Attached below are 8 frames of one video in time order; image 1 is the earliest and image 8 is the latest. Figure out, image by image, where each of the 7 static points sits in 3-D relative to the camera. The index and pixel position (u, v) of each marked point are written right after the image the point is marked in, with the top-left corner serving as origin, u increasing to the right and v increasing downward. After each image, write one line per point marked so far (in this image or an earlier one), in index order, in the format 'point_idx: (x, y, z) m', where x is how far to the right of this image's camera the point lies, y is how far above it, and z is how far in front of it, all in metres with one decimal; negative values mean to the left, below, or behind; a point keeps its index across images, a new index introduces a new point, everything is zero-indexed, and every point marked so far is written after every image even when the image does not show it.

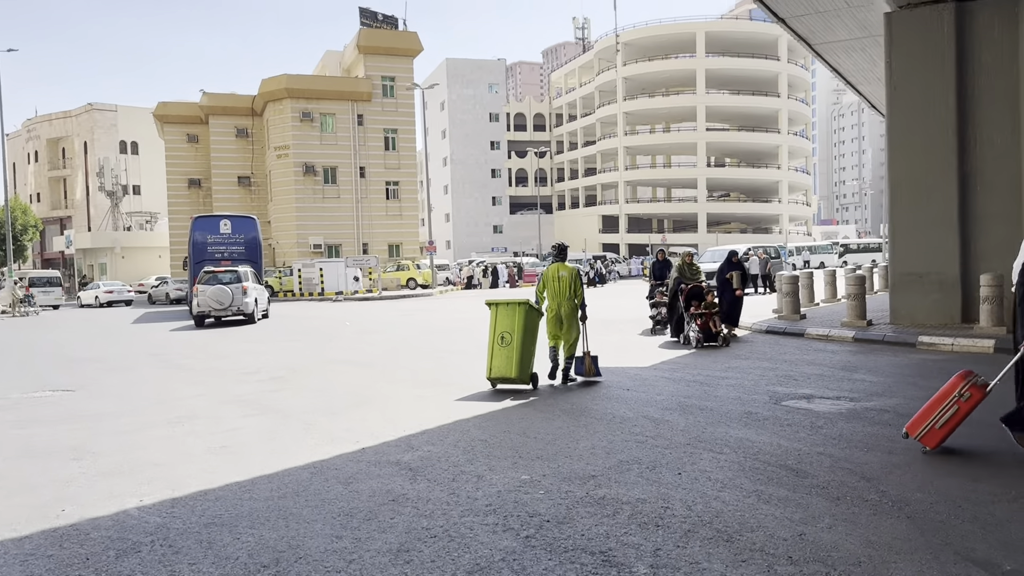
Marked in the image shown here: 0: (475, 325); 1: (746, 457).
0: (-0.9, -0.8, +18.7) m
1: (+1.6, -1.2, +5.7) m
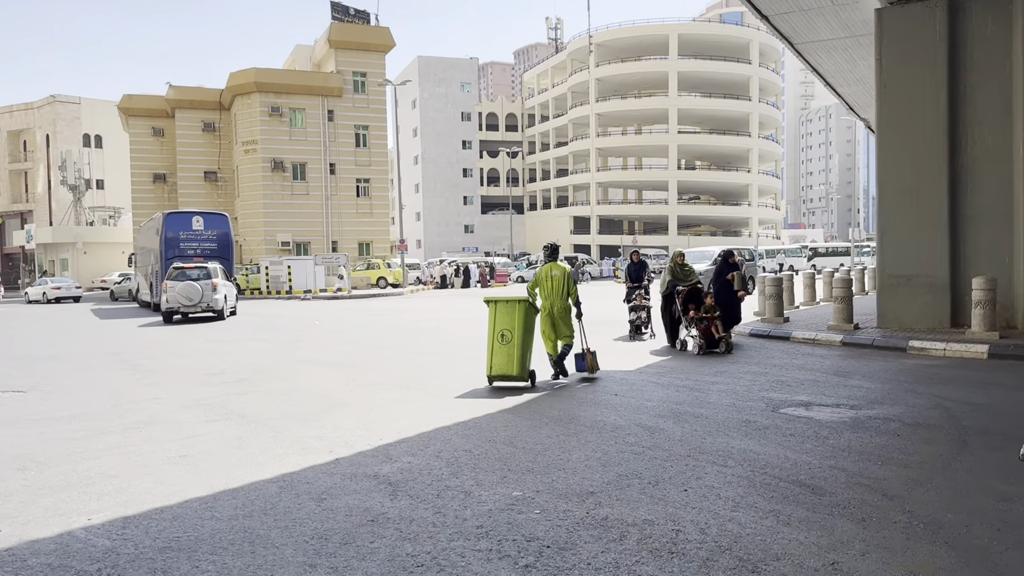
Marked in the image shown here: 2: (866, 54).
0: (-1.4, -0.8, +18.2) m
1: (+1.6, -1.2, +5.3) m
2: (+8.0, +5.3, +18.5) m
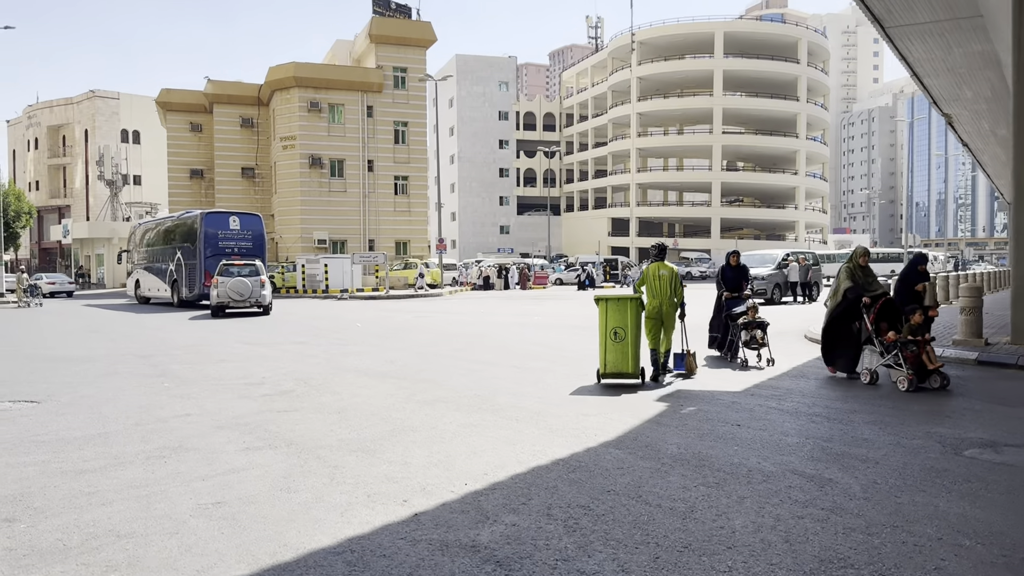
0: (-0.2, -0.9, +16.8) m
1: (+2.3, -1.2, +3.8) m
2: (+9.3, +5.1, +16.8) m
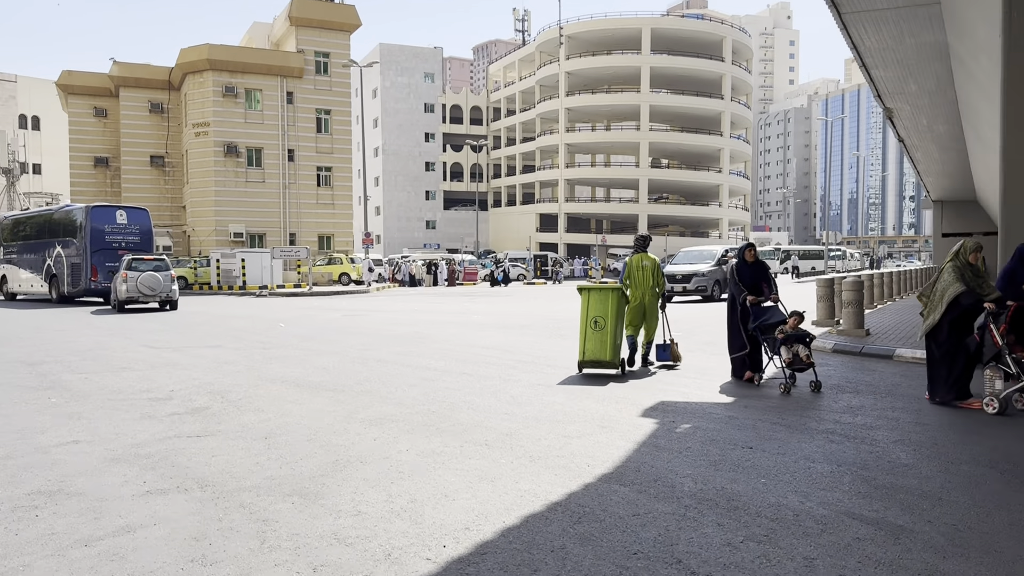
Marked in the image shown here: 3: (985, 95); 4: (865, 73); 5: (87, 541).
0: (-1.3, -0.8, +15.5) m
1: (+2.4, -1.2, +2.8) m
2: (+8.1, +5.1, +16.3) m
3: (+10.3, +4.2, +17.9) m
4: (+8.5, +5.2, +19.8) m
5: (-2.1, -1.3, +4.1) m
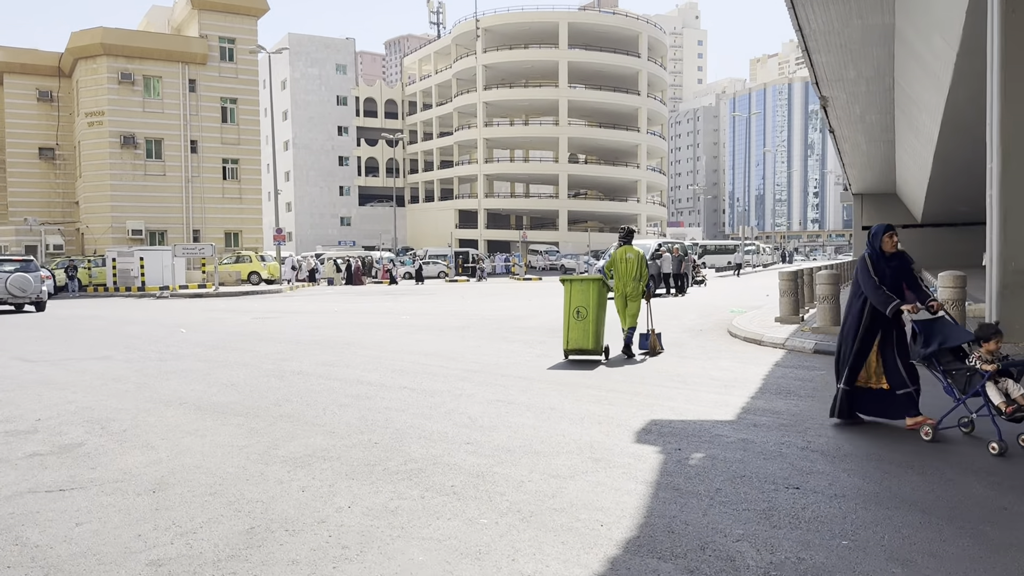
0: (-2.4, -0.8, +13.8) m
1: (+2.6, -1.2, +1.6) m
2: (+6.8, +5.3, +15.6) m
3: (+8.9, +4.4, +17.4) m
4: (+6.8, +5.3, +19.1) m
5: (-2.1, -1.3, +2.5) m
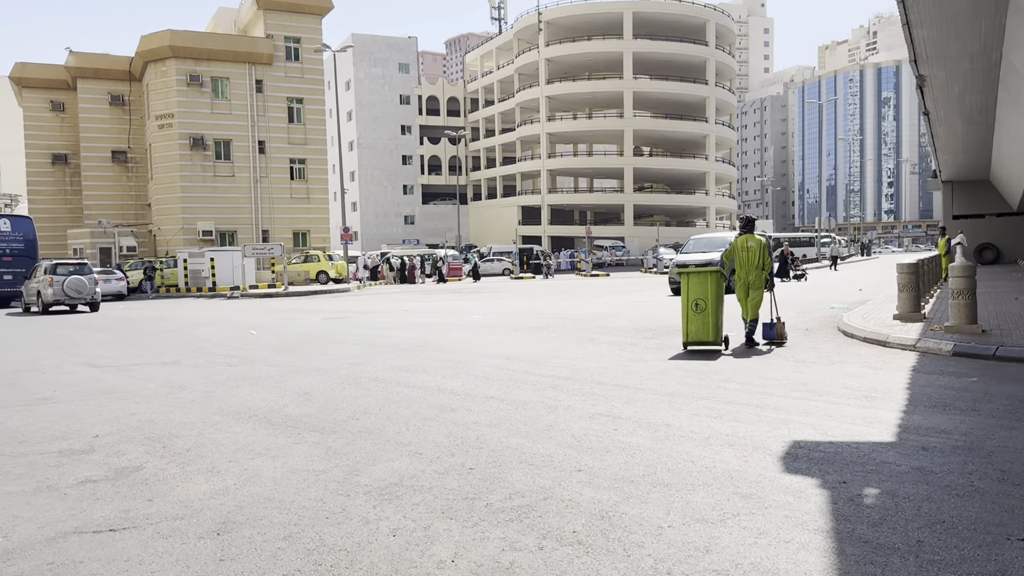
0: (-1.1, -0.8, +13.0) m
1: (+3.0, -1.2, +0.5) m
2: (+8.2, +5.4, +14.1) m
3: (+10.4, +4.5, +15.8) m
4: (+8.5, +5.5, +17.6) m
5: (-1.6, -1.3, +1.7) m
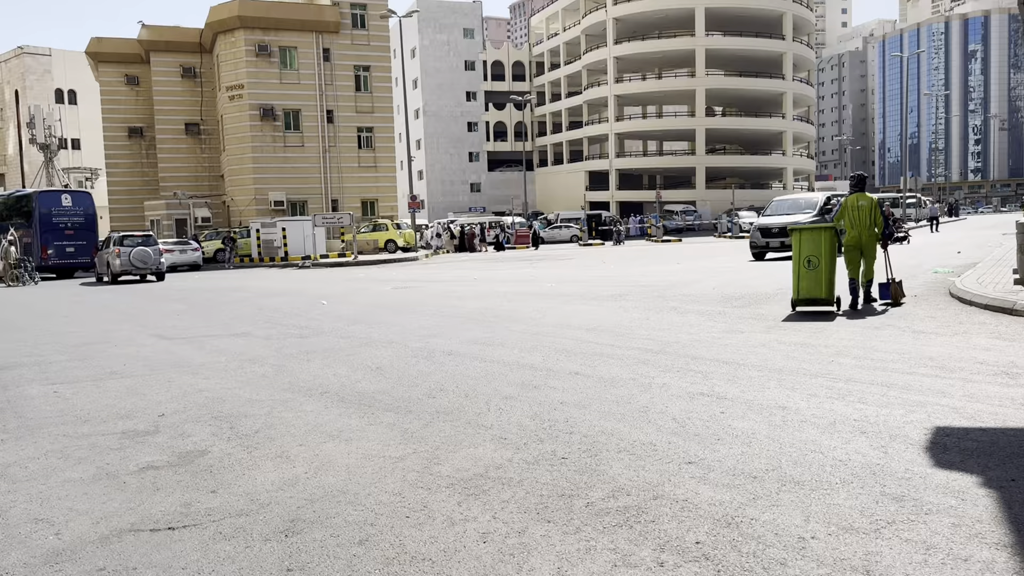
0: (+0.1, -0.3, +12.5) m
1: (+3.1, -1.2, -0.4) m
2: (+9.4, +6.0, +12.6) m
3: (+11.7, +5.2, +14.1) m
4: (+9.9, +6.2, +16.0) m
5: (-1.3, -1.3, +1.3) m
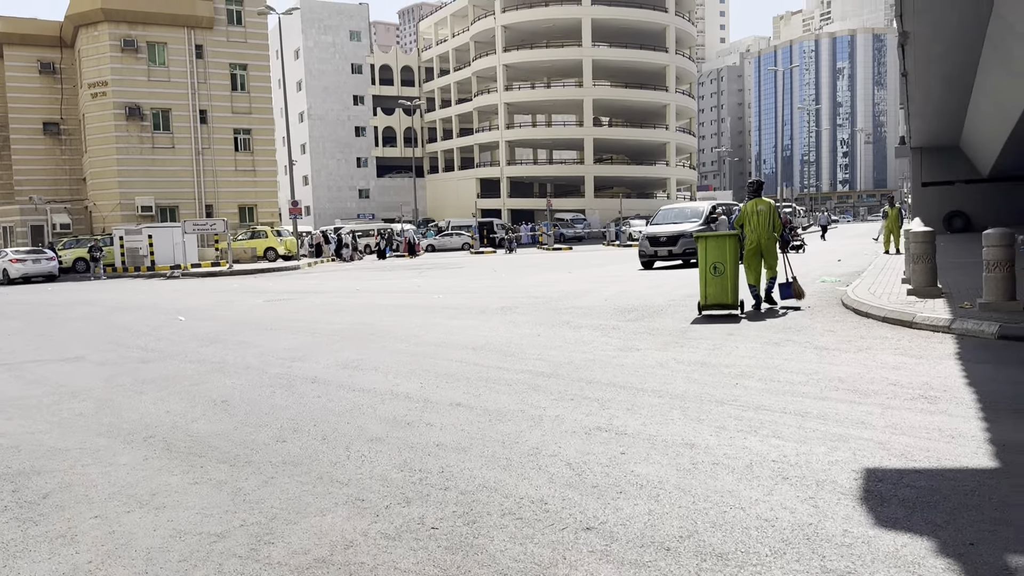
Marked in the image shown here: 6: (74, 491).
0: (-1.6, -0.5, +11.5) m
1: (+3.1, -1.2, -0.9) m
2: (+7.6, +5.9, +12.8) m
3: (+9.7, +5.1, +14.6) m
4: (+7.6, +6.1, +16.3) m
5: (-1.5, -1.4, +0.1) m
6: (-2.3, -1.1, +4.4) m
